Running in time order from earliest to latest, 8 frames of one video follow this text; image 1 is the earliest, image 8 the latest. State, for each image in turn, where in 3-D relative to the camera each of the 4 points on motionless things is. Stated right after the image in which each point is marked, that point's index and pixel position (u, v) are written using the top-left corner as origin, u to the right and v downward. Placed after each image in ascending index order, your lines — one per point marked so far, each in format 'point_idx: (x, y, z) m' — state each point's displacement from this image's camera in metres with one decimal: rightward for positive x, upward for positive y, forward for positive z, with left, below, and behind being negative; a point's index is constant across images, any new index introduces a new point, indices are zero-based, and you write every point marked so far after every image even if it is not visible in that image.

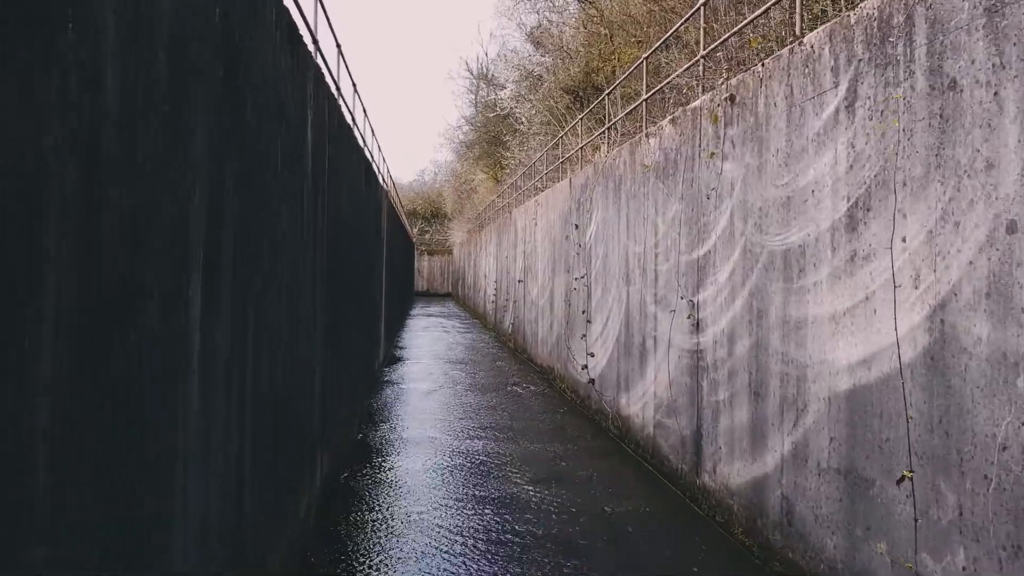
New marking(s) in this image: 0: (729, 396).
0: (+1.0, -0.5, +3.0) m
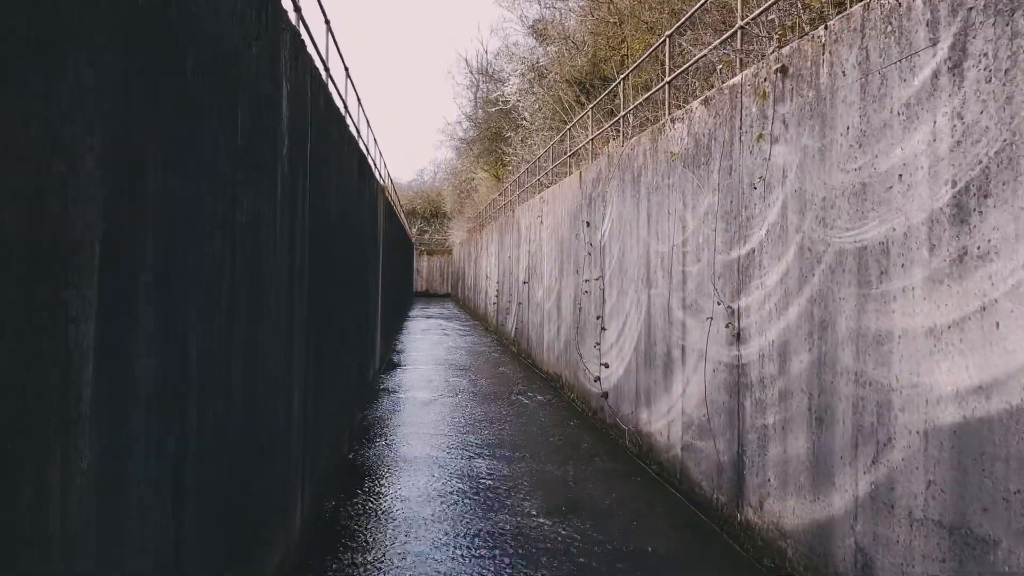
0: (+1.1, -0.5, +2.5) m
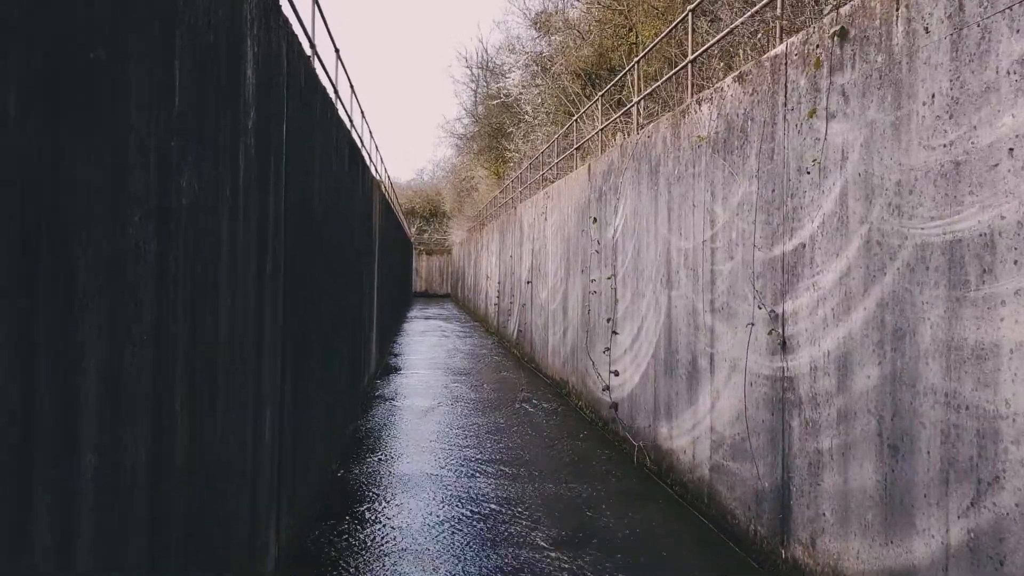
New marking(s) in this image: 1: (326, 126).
0: (+1.1, -0.5, +2.1) m
1: (-1.0, +0.9, +3.3) m
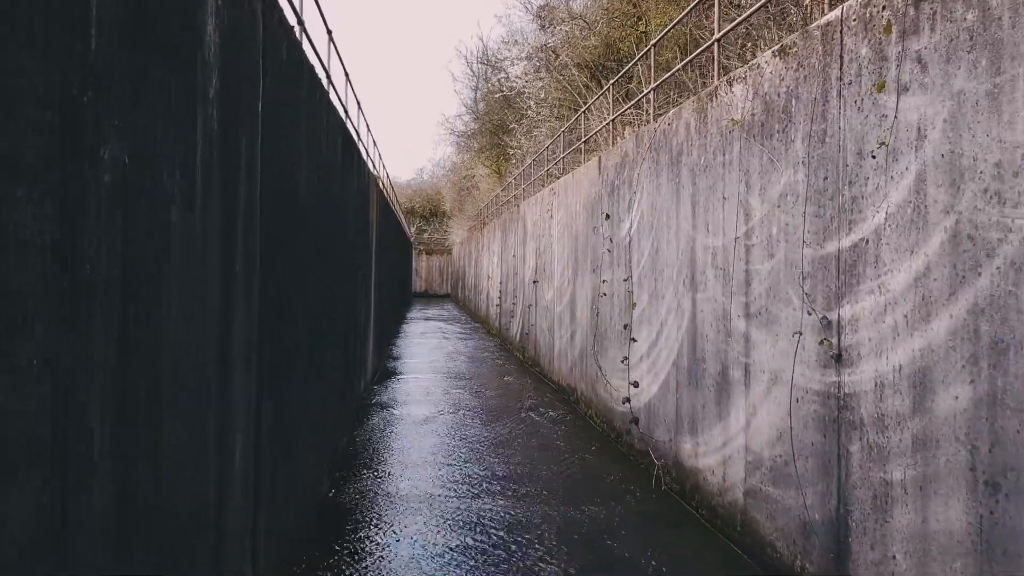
0: (+1.2, -0.5, +1.8) m
1: (-0.9, +0.9, +3.0) m
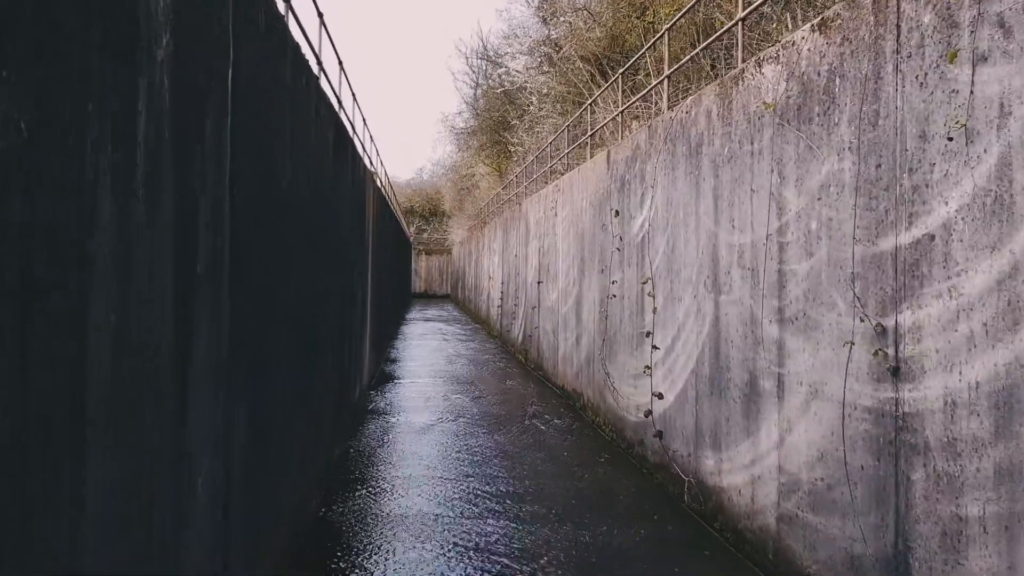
0: (+1.2, -0.6, +1.5) m
1: (-0.9, +0.9, +2.7) m
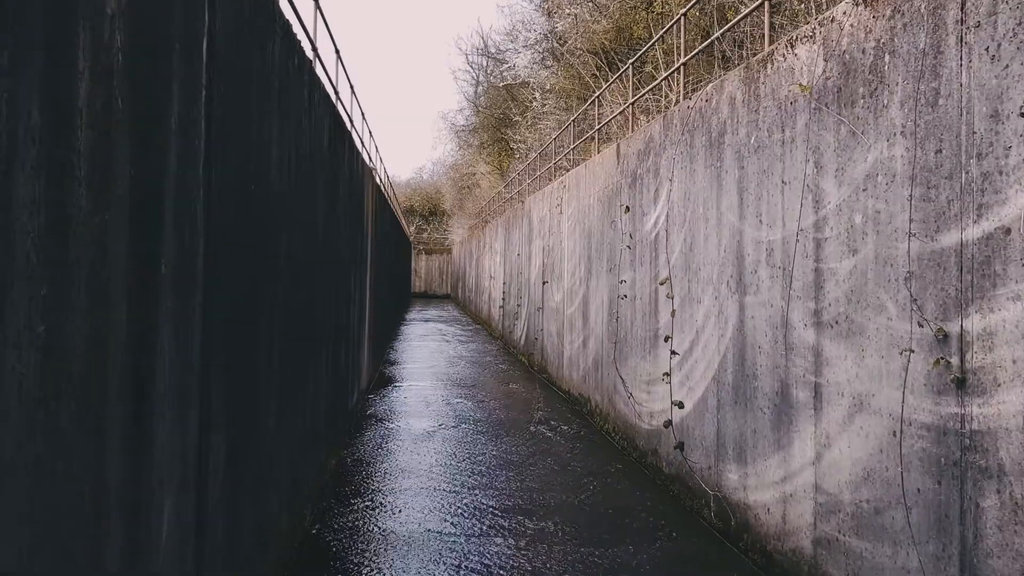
0: (+1.2, -0.6, +1.3) m
1: (-0.9, +0.9, +2.5) m
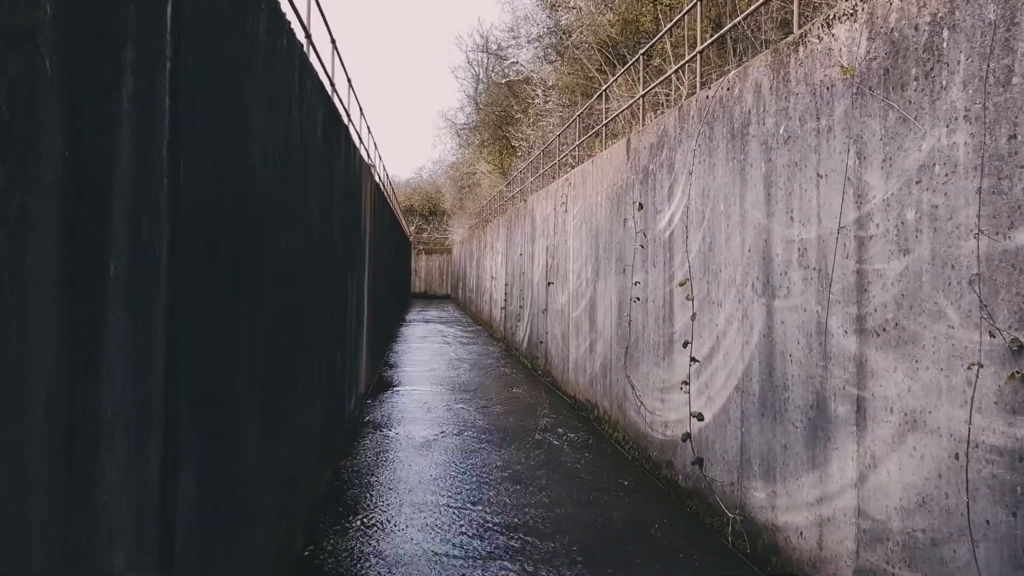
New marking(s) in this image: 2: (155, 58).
0: (+1.3, -0.6, +1.1) m
1: (-0.8, +0.8, +2.3) m
2: (-0.7, +0.4, +1.2) m
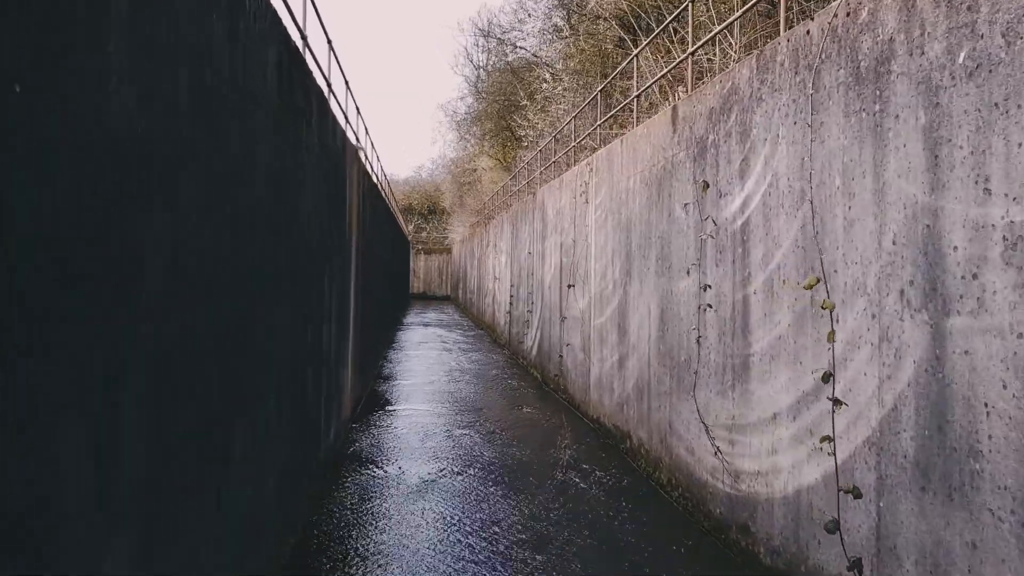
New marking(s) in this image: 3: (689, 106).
0: (+1.4, -0.6, +0.2) m
1: (-0.7, +0.8, +1.4) m
2: (-0.6, +0.4, +0.3) m
3: (+0.9, +1.0, +3.2) m
